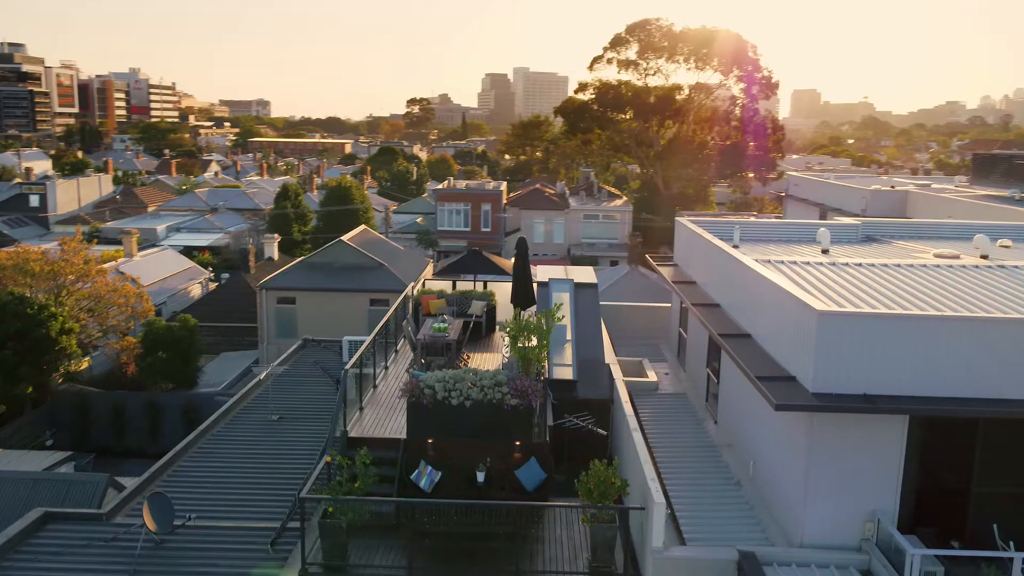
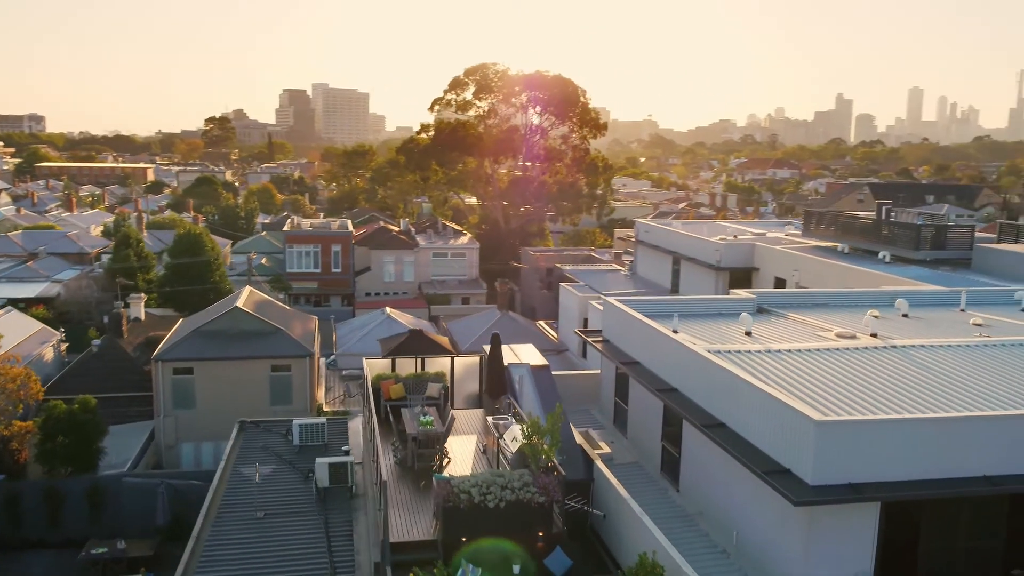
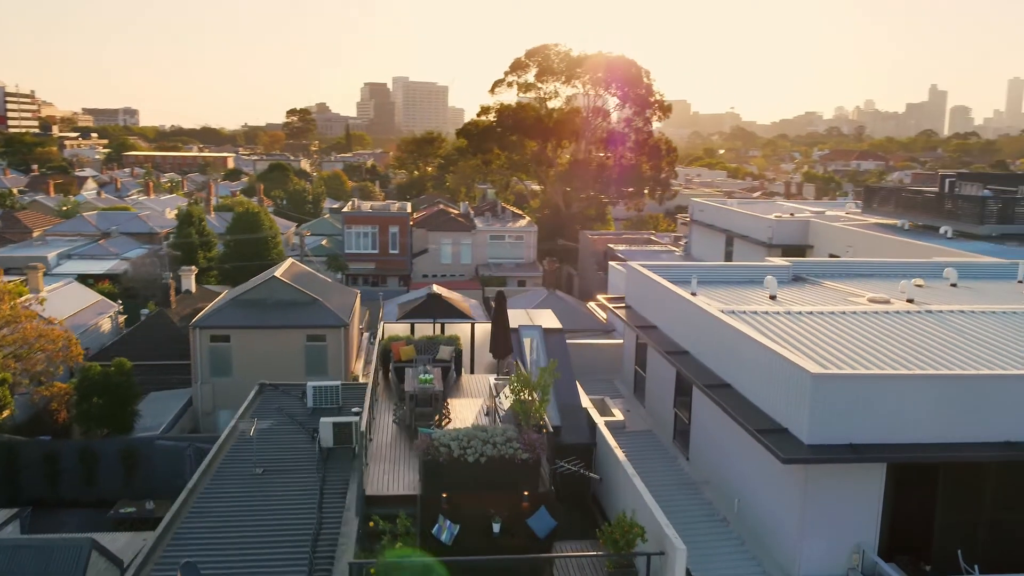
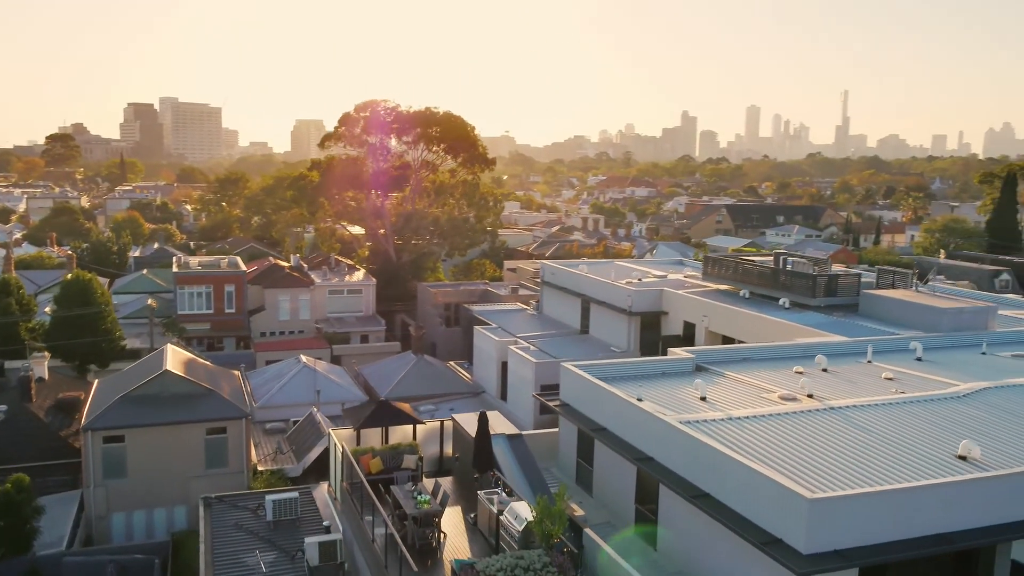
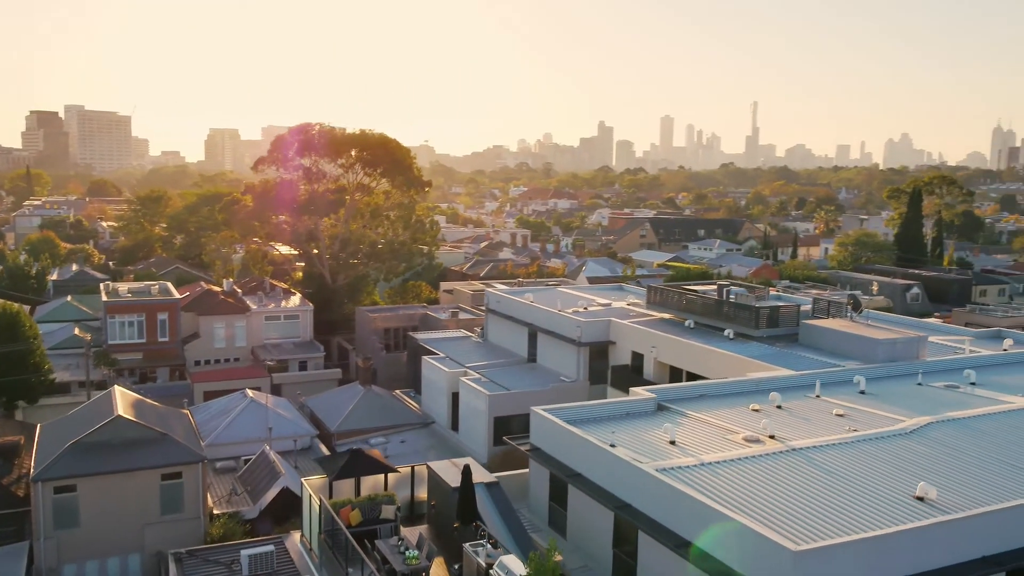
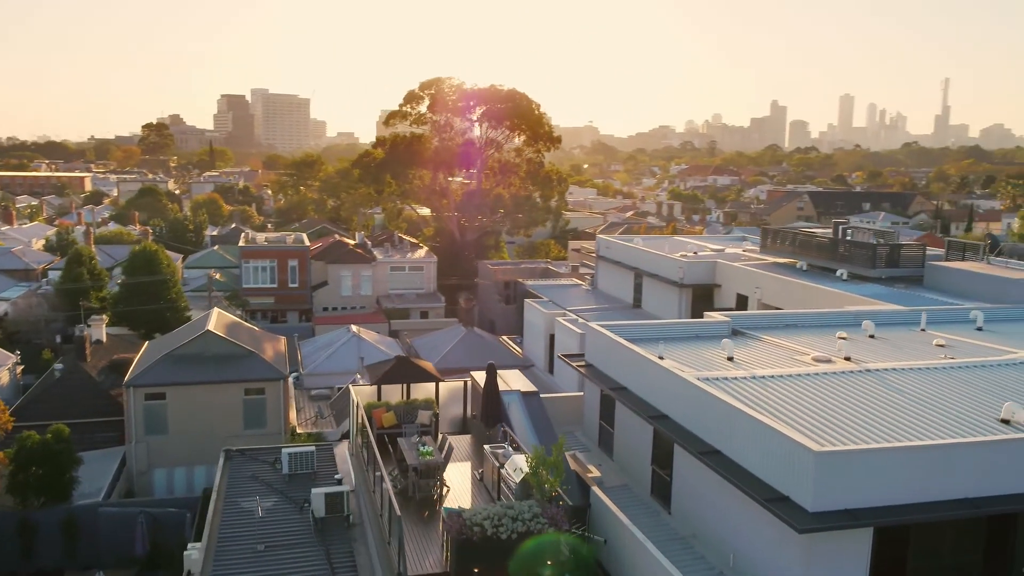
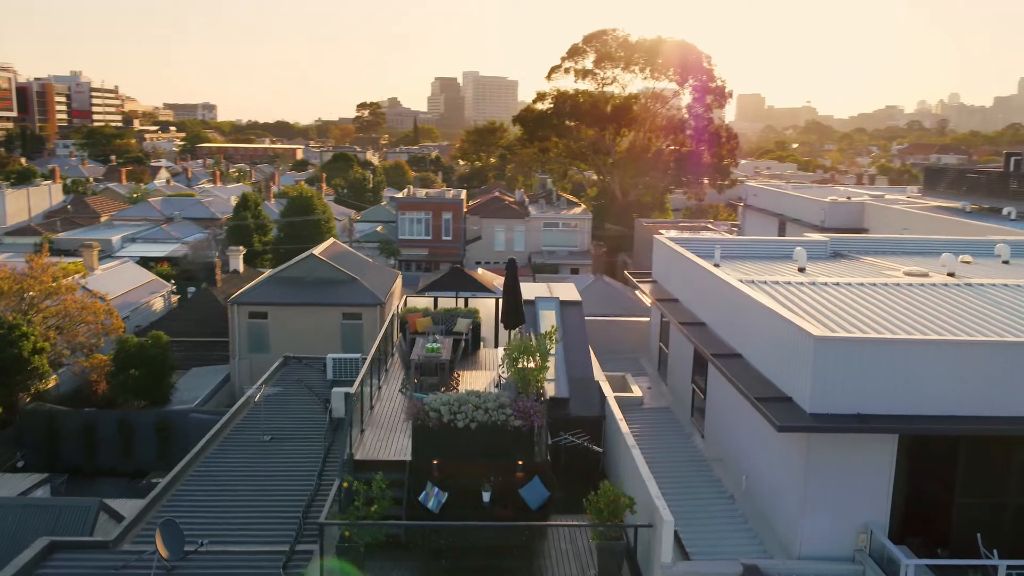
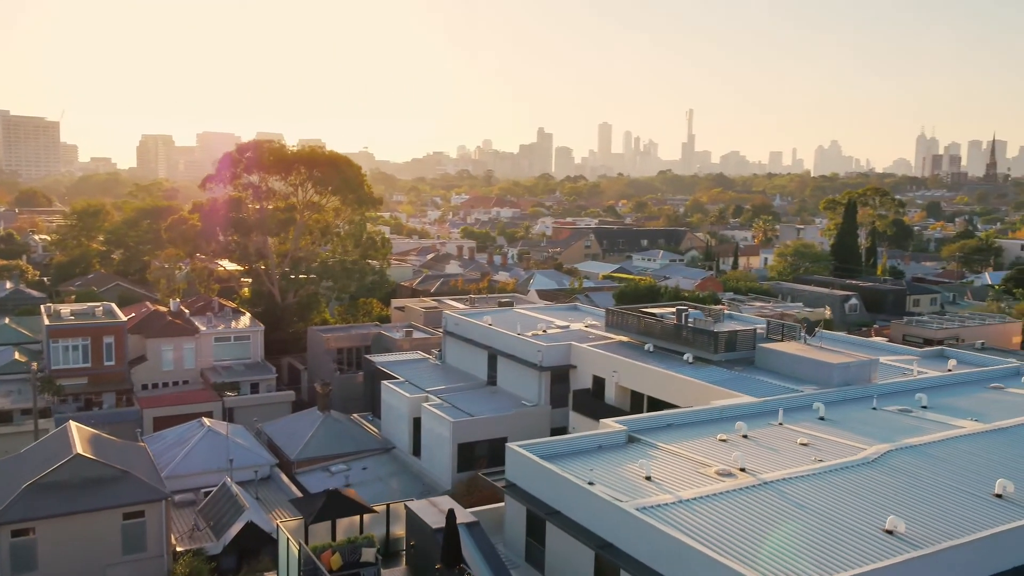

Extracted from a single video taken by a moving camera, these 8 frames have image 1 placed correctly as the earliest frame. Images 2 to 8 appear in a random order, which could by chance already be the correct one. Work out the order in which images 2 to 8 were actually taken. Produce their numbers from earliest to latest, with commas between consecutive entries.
7, 3, 2, 6, 4, 5, 8
